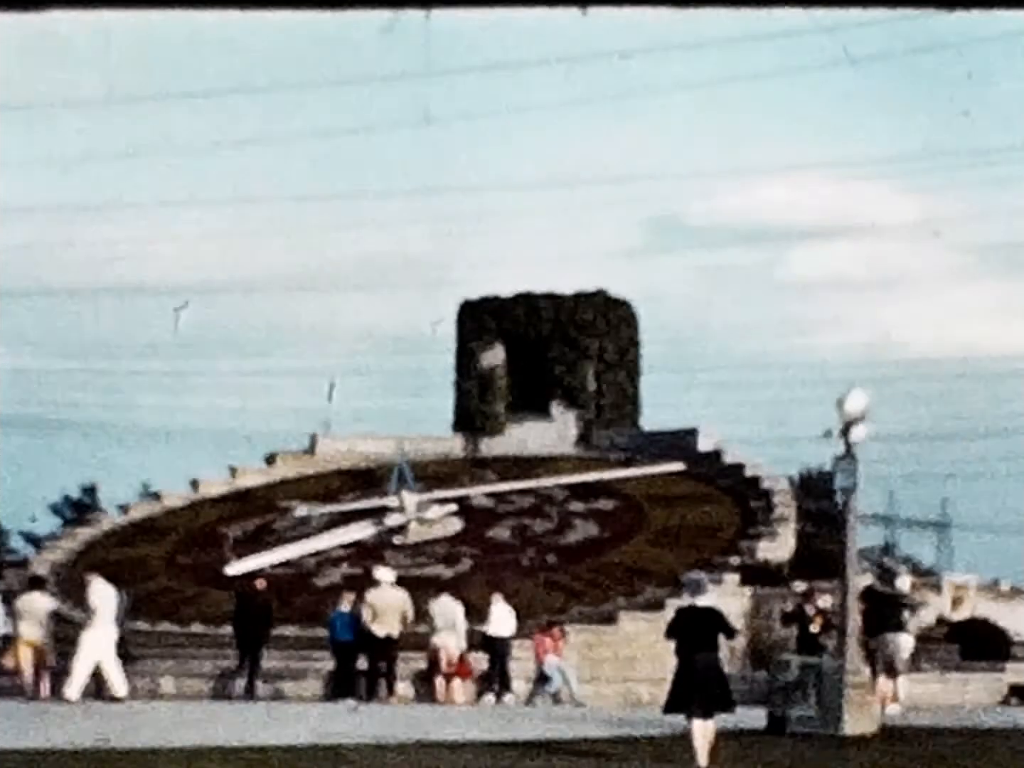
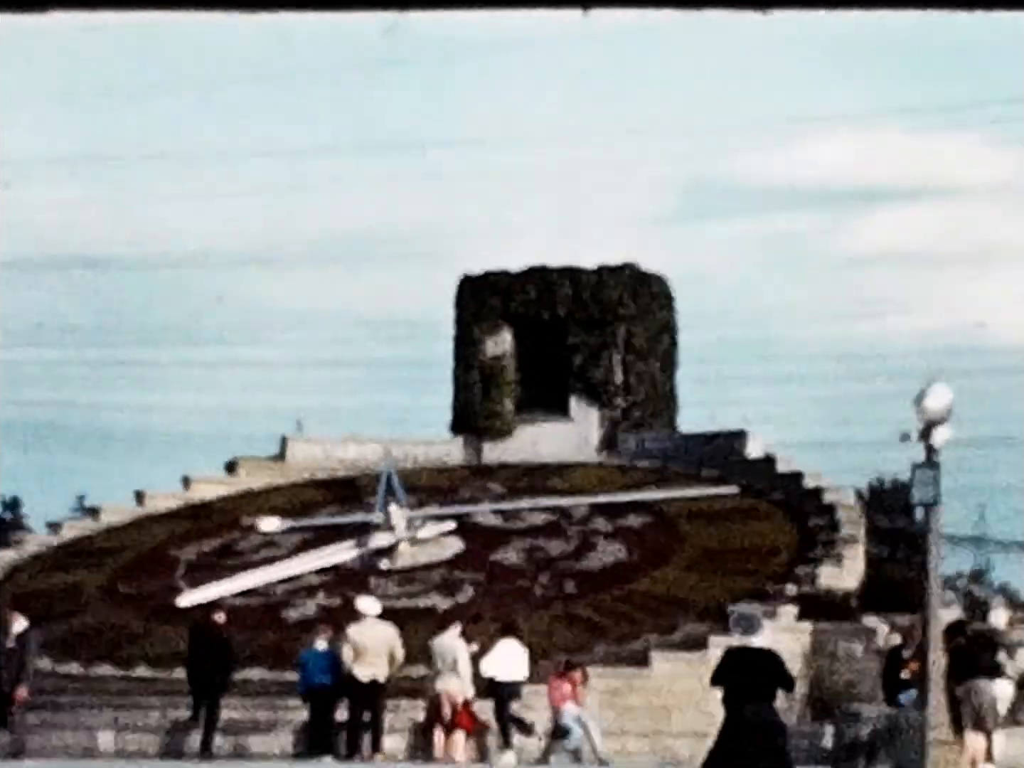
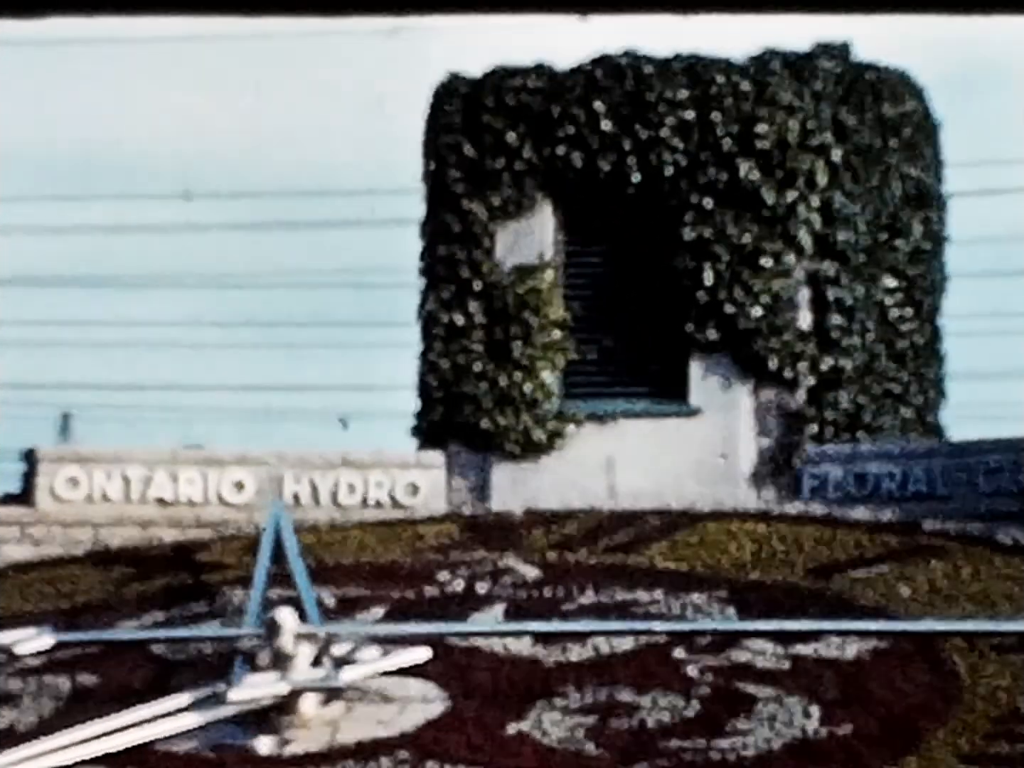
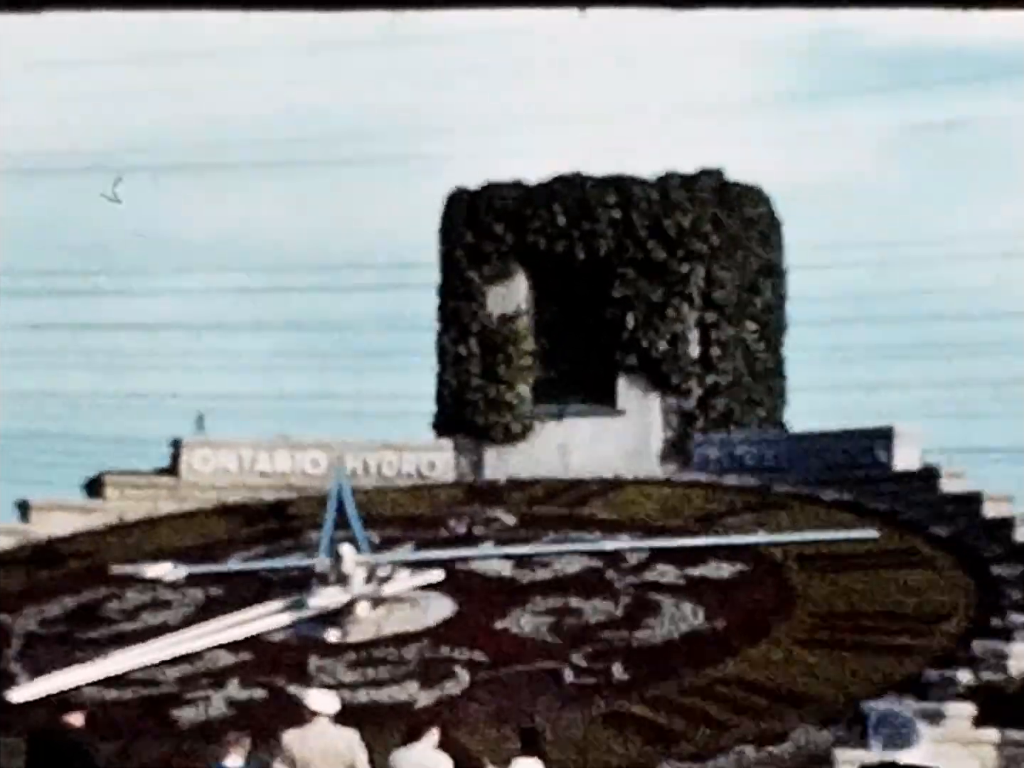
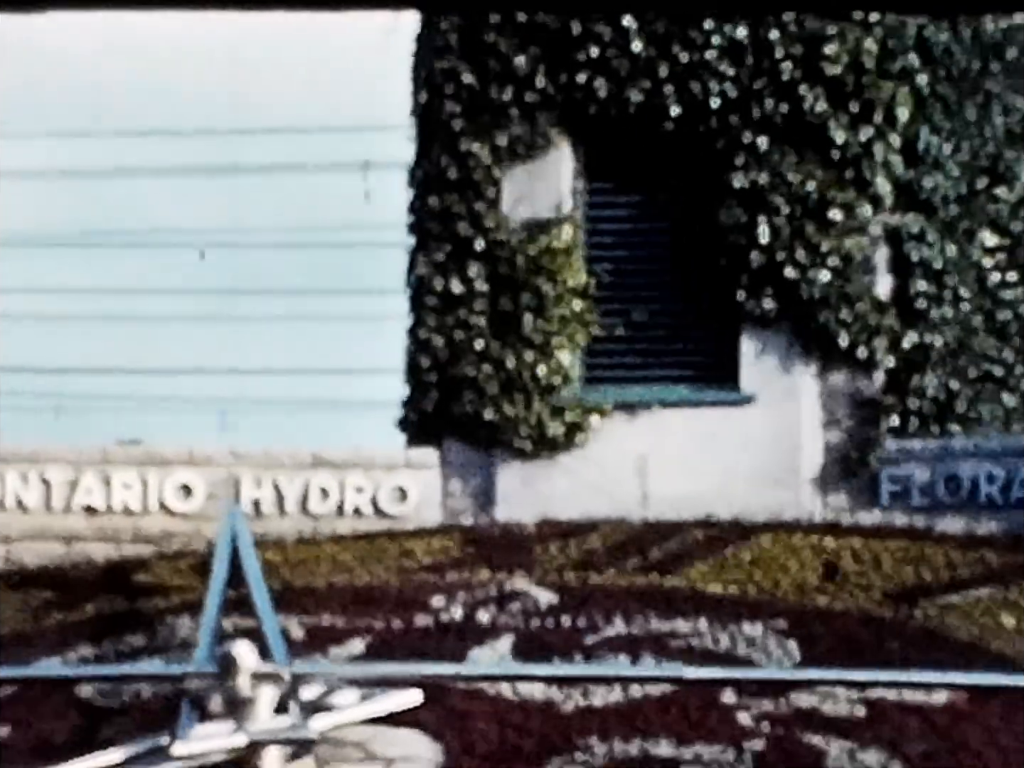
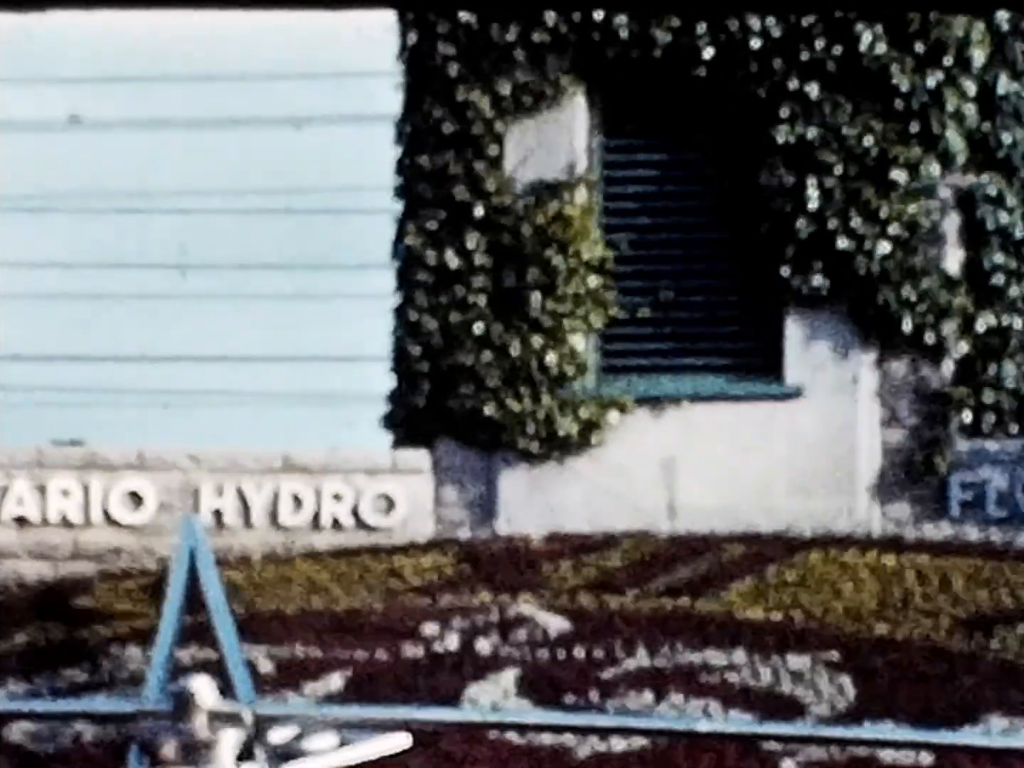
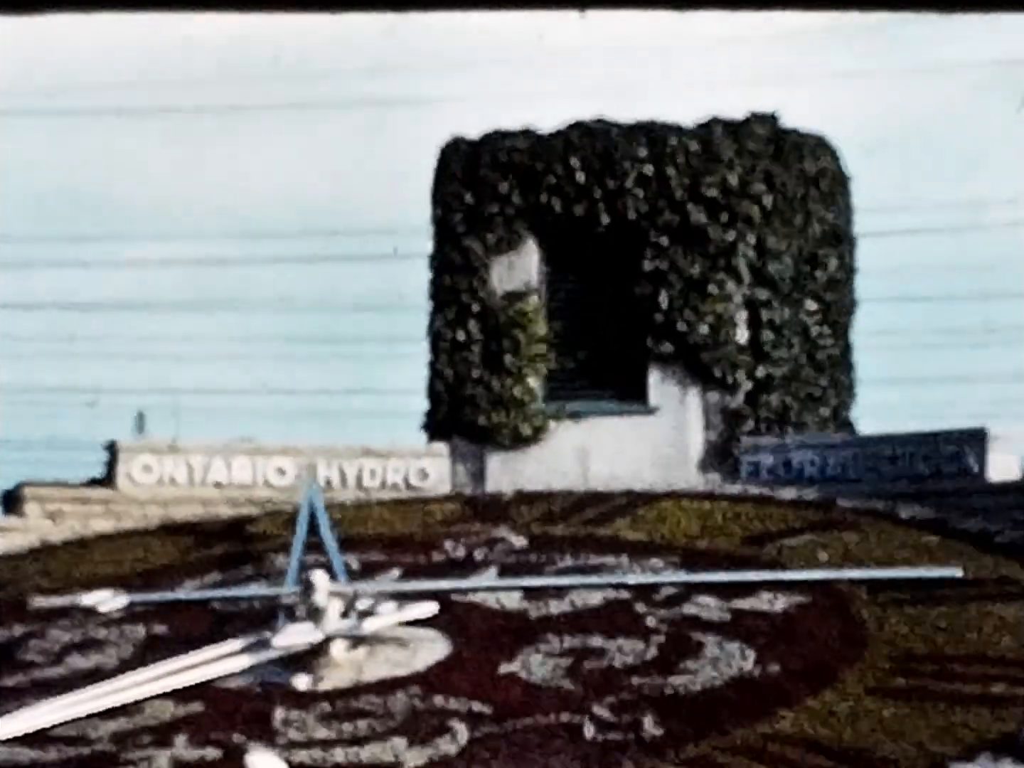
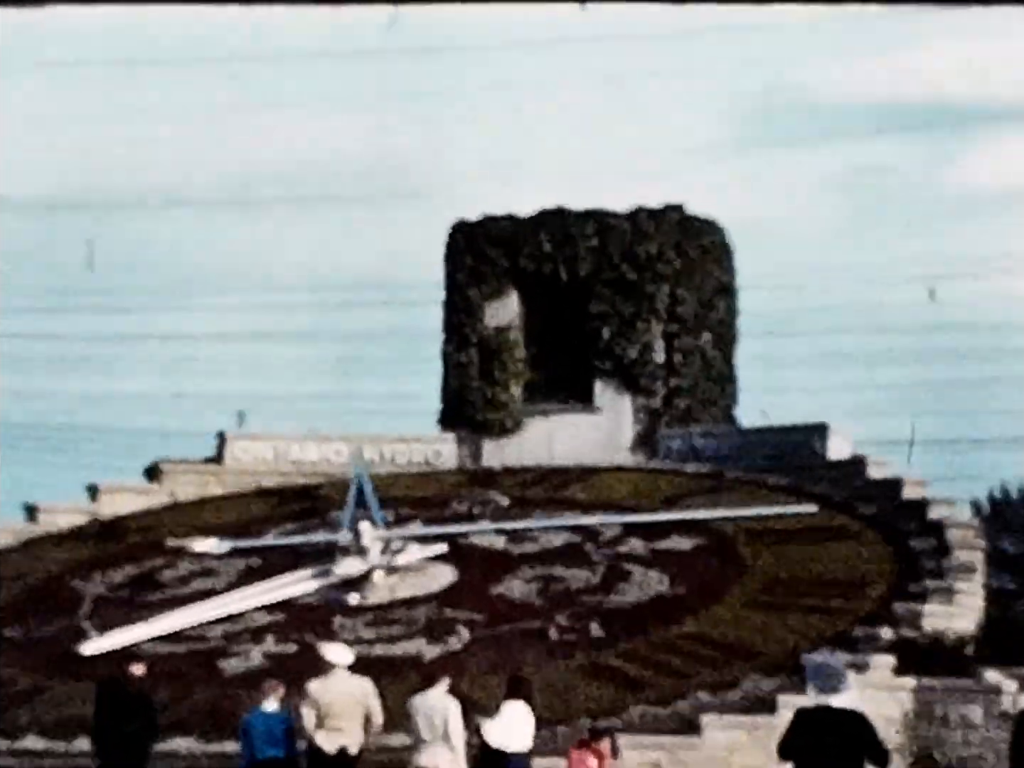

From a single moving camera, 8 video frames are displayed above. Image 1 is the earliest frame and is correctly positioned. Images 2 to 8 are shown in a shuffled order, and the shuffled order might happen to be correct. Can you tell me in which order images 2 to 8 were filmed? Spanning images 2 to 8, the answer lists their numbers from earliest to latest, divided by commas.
2, 8, 4, 7, 3, 5, 6
